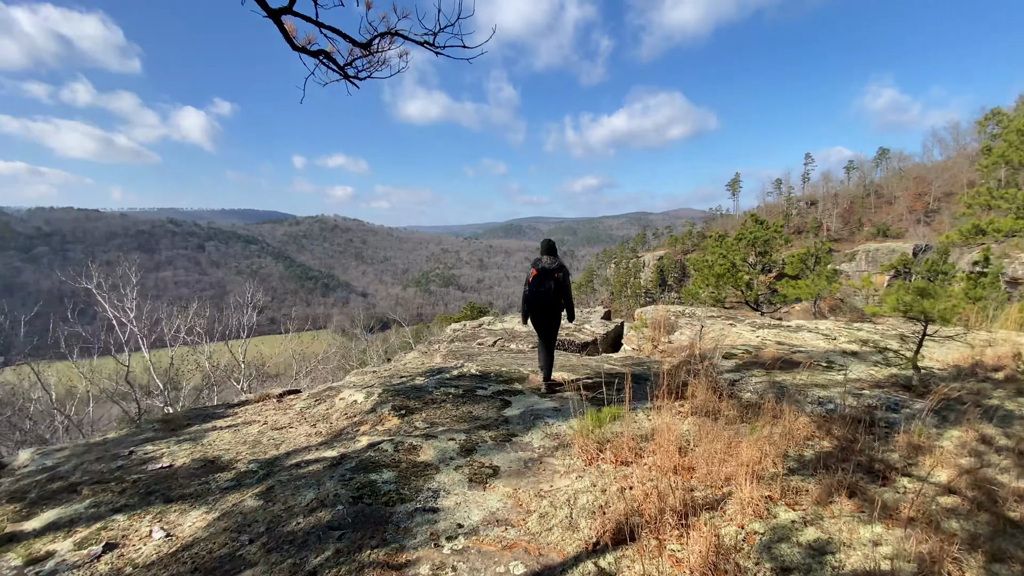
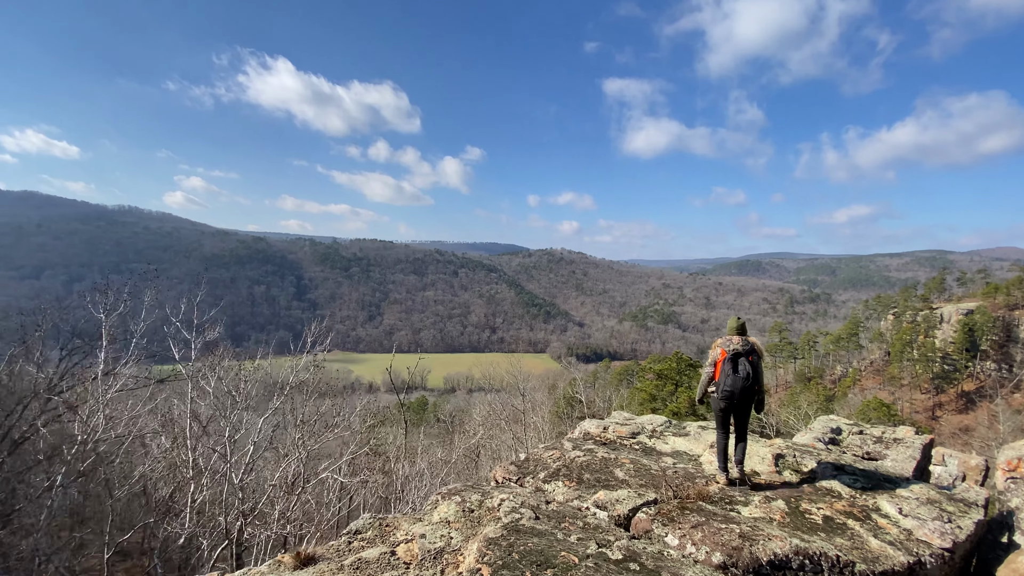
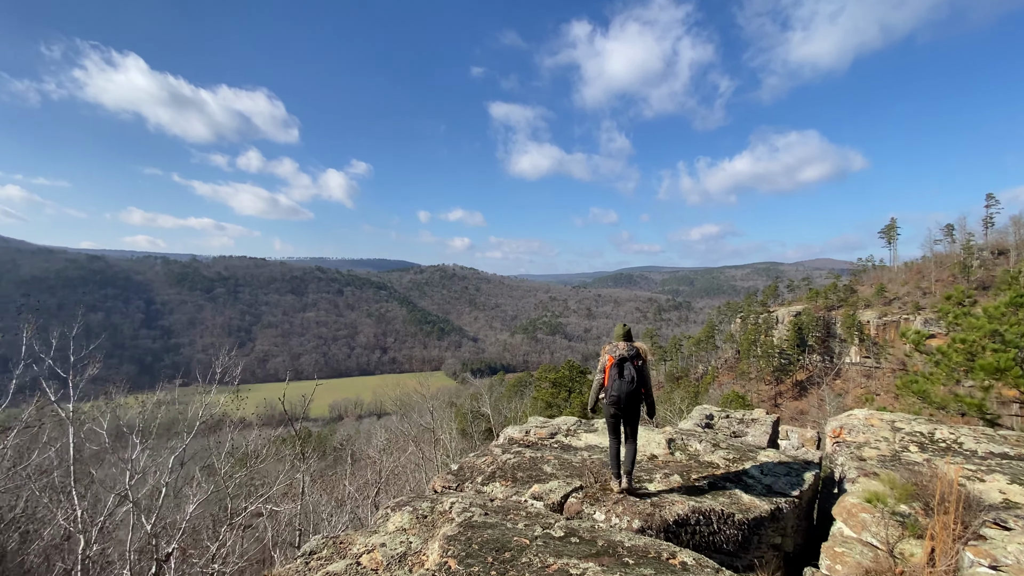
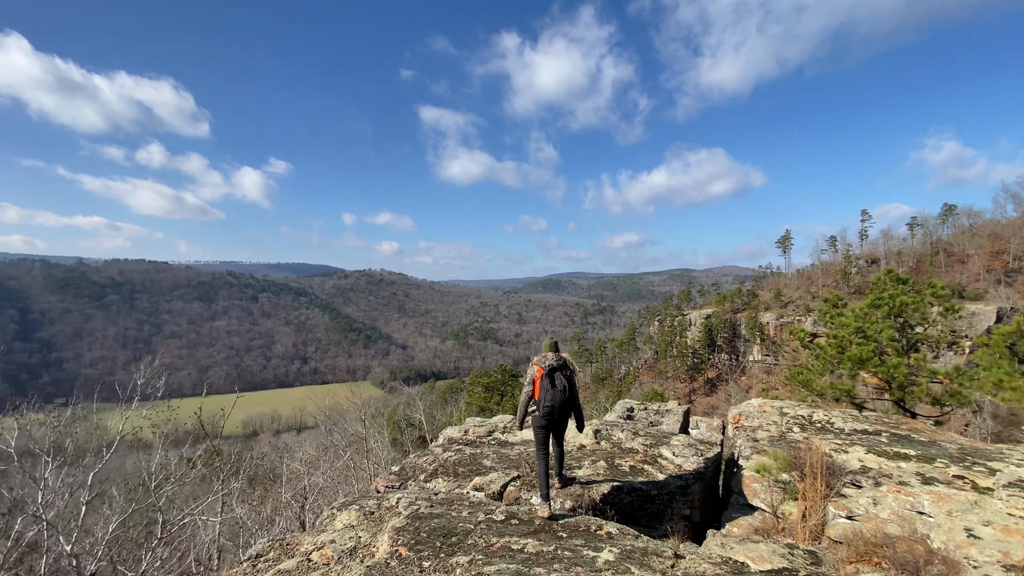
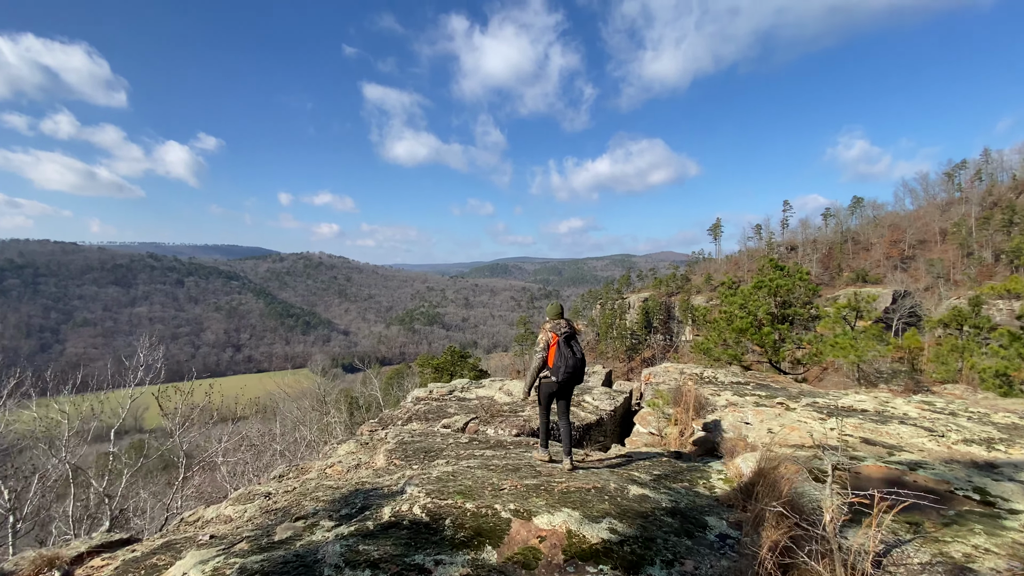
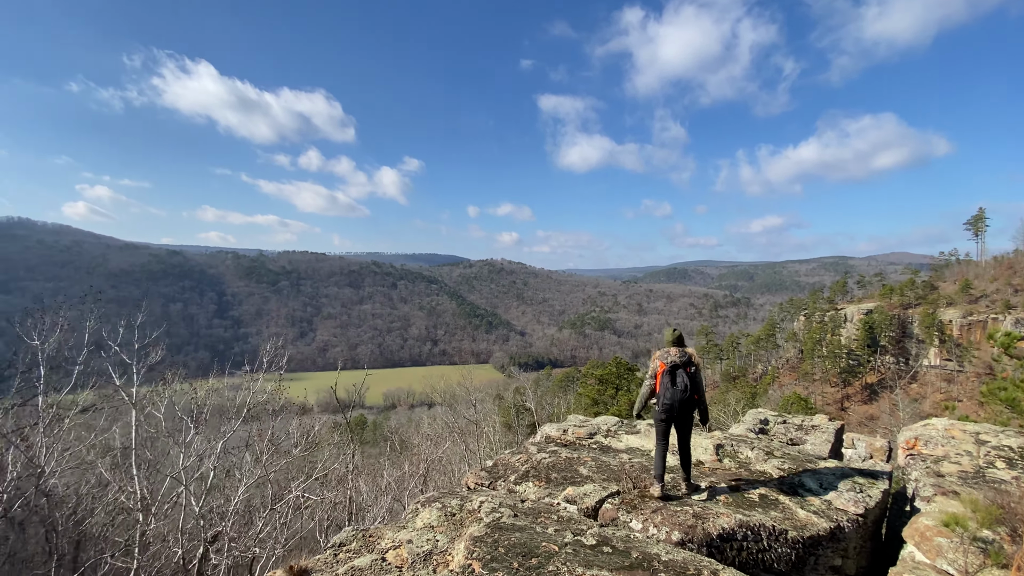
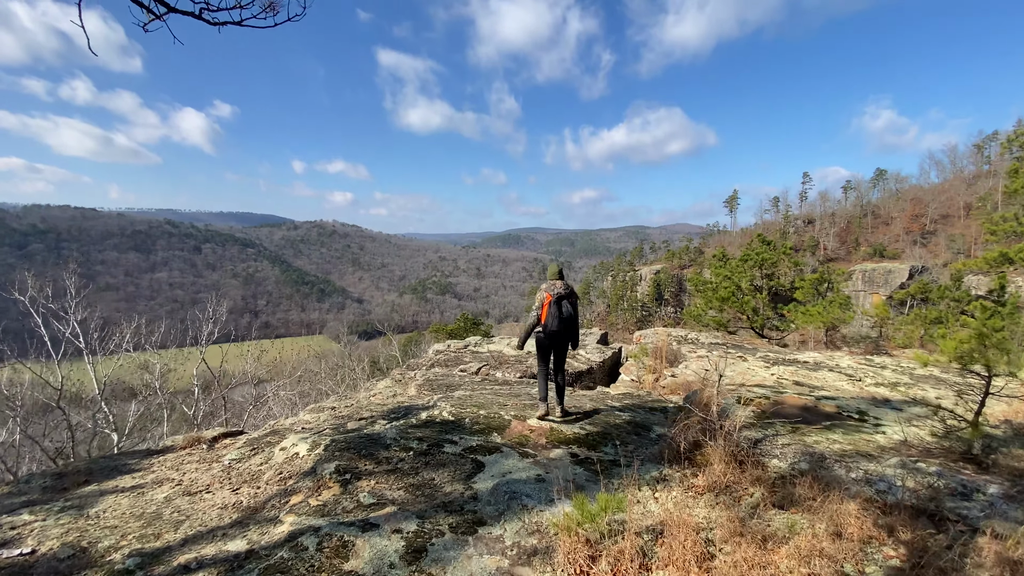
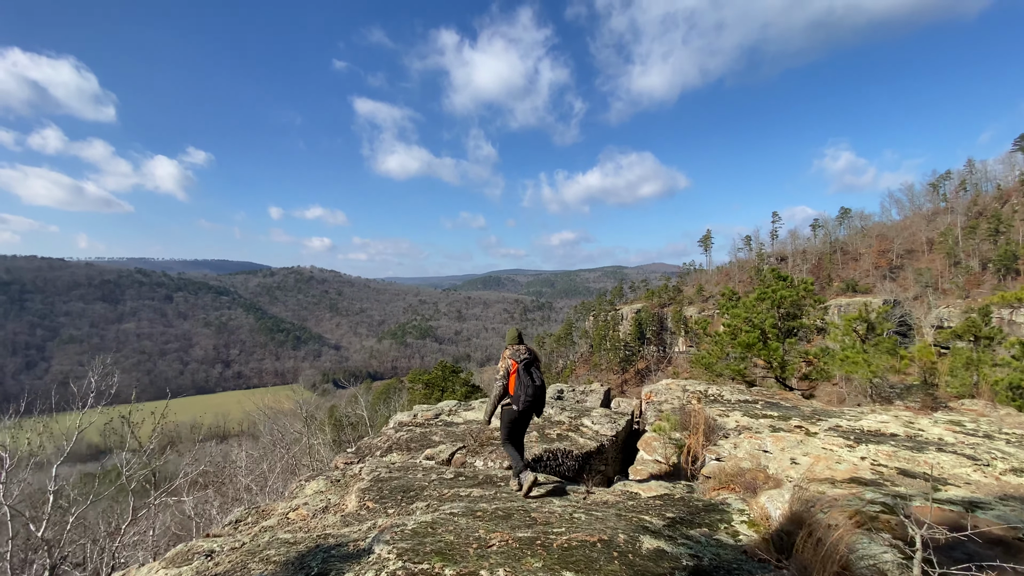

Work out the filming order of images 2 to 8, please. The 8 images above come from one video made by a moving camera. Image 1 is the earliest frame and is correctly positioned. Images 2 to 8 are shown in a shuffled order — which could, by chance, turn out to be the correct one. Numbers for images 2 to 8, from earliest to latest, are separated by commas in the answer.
7, 5, 8, 4, 3, 6, 2
